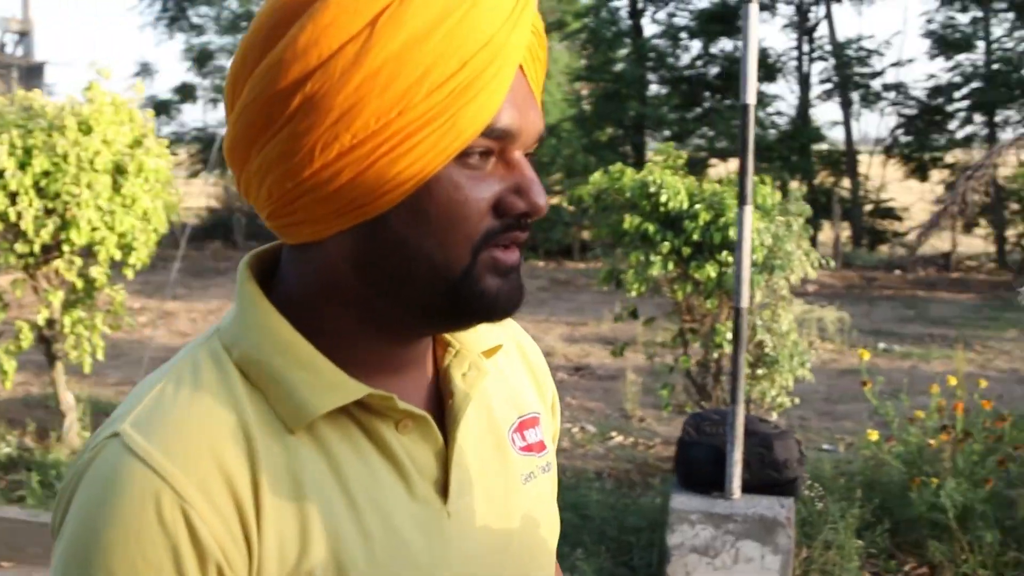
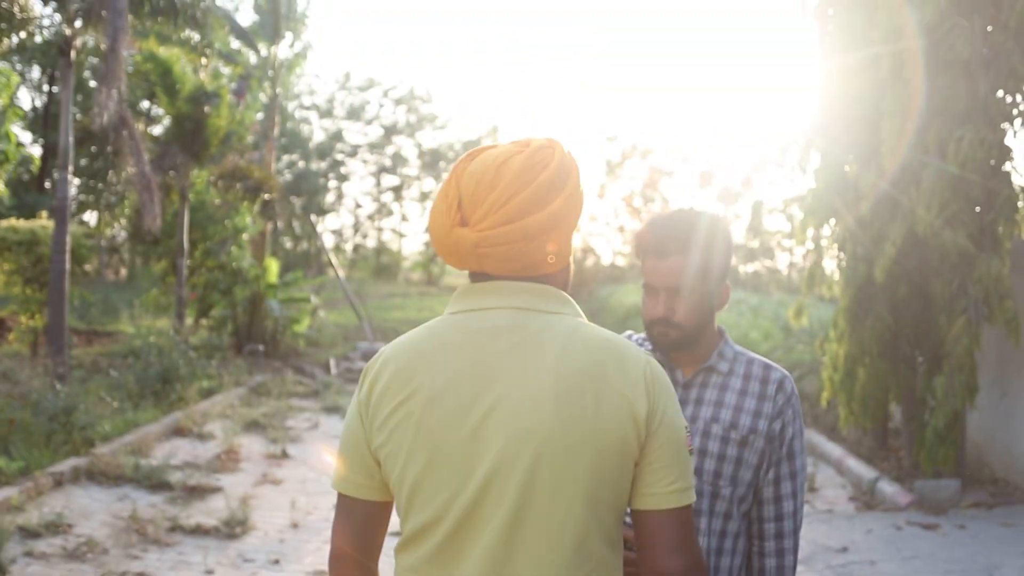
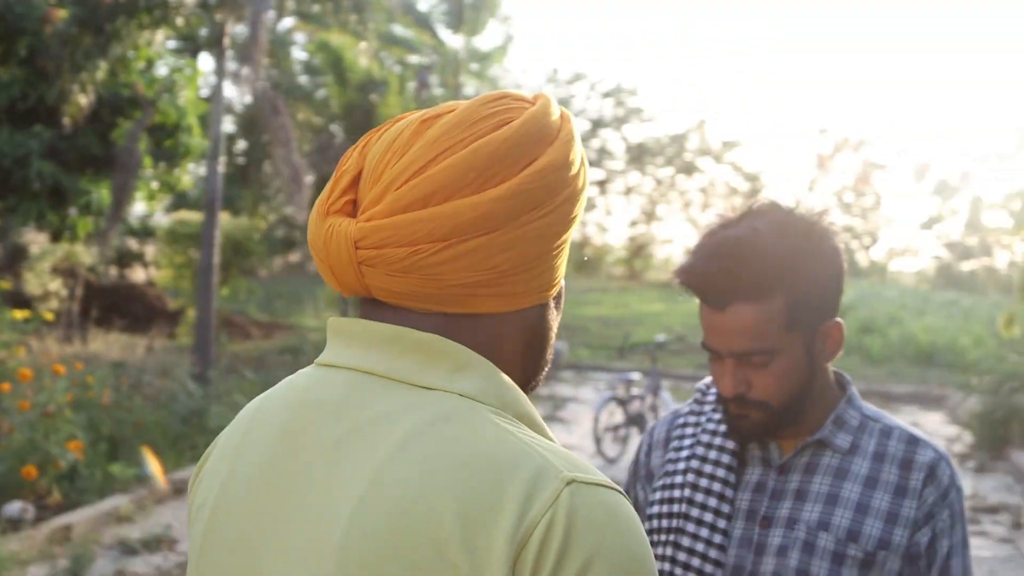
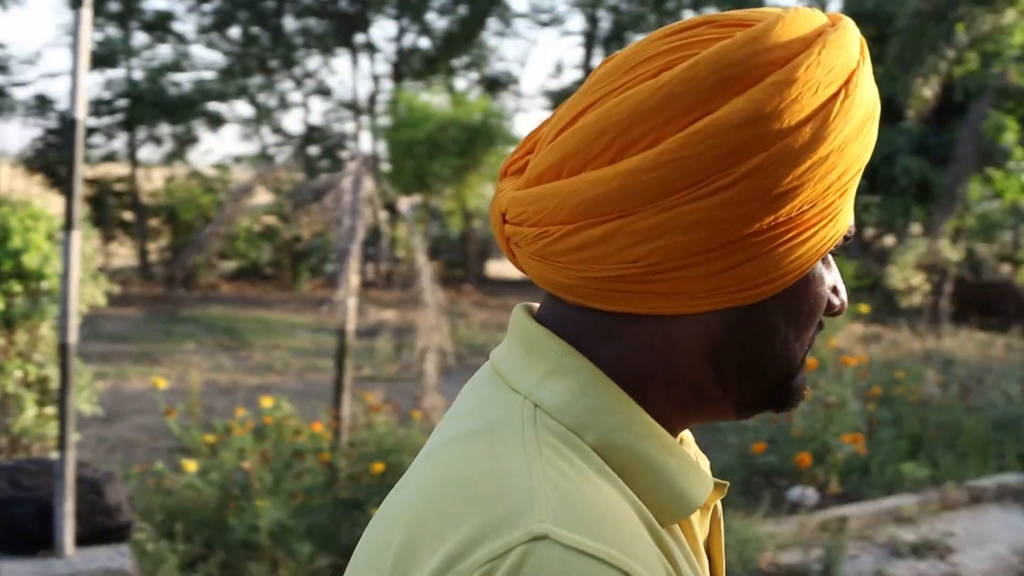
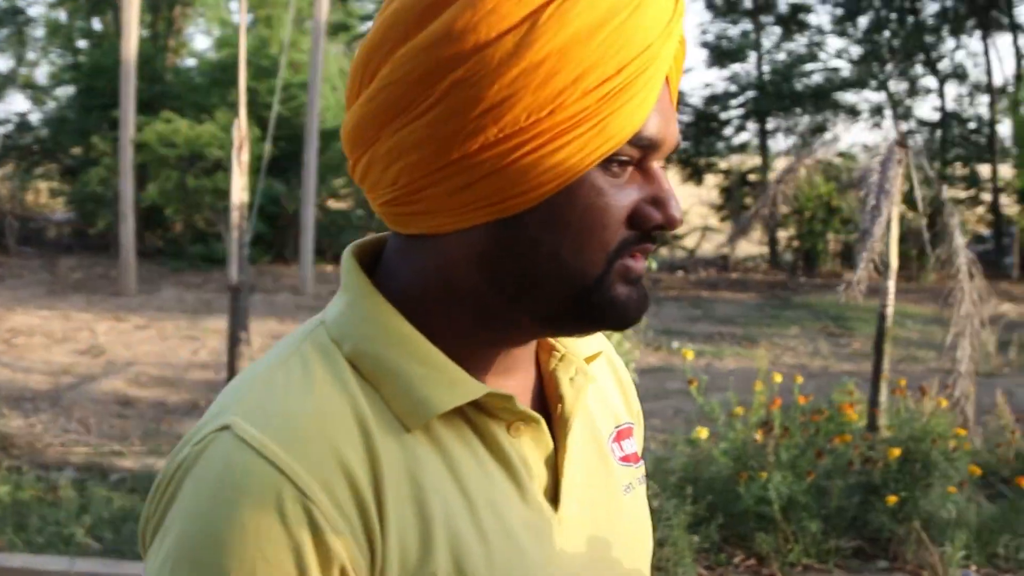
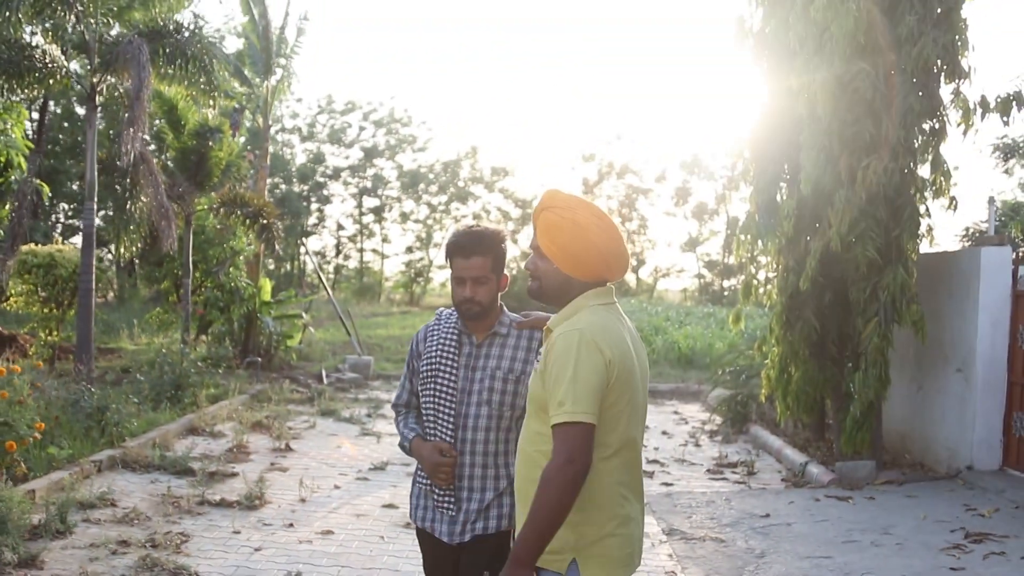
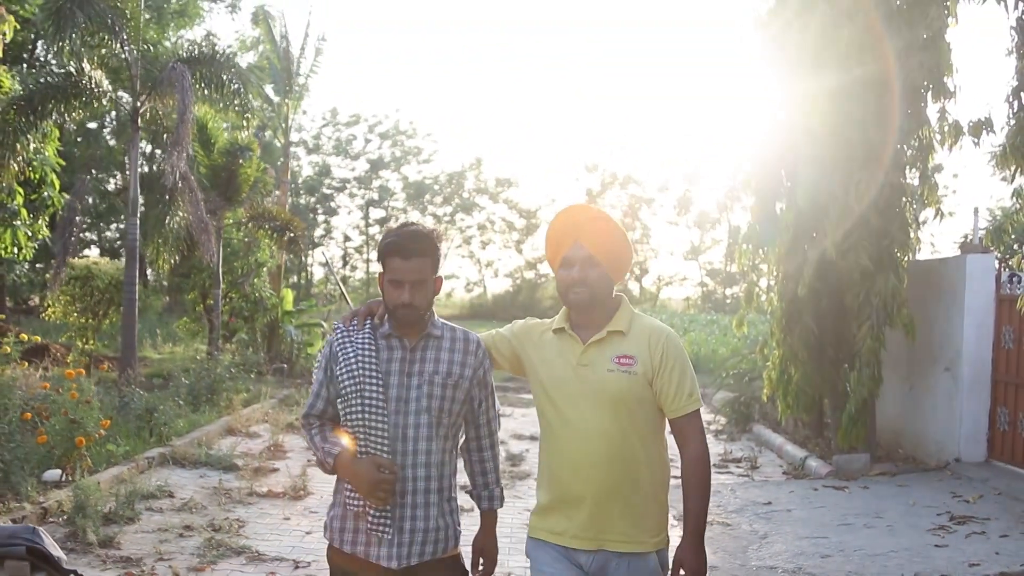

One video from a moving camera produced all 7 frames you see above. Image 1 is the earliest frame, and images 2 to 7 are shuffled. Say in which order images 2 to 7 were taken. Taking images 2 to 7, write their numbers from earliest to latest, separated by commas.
5, 4, 3, 2, 6, 7
